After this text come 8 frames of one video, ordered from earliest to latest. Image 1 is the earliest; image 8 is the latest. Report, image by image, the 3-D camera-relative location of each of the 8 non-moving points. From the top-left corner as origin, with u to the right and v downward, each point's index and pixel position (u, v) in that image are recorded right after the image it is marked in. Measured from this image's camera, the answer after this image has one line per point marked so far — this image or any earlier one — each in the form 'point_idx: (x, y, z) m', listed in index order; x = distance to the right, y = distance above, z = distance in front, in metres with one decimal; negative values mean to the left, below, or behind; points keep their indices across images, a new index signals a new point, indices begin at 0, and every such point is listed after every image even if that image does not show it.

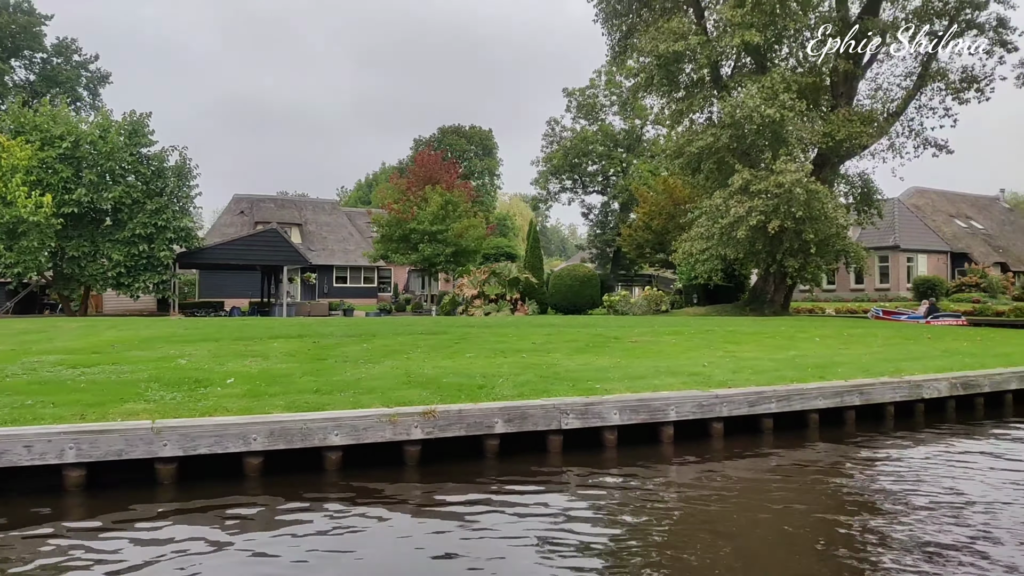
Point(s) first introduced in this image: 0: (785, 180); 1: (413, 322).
0: (+7.0, +2.8, +19.9) m
1: (-1.5, -0.5, +11.4) m
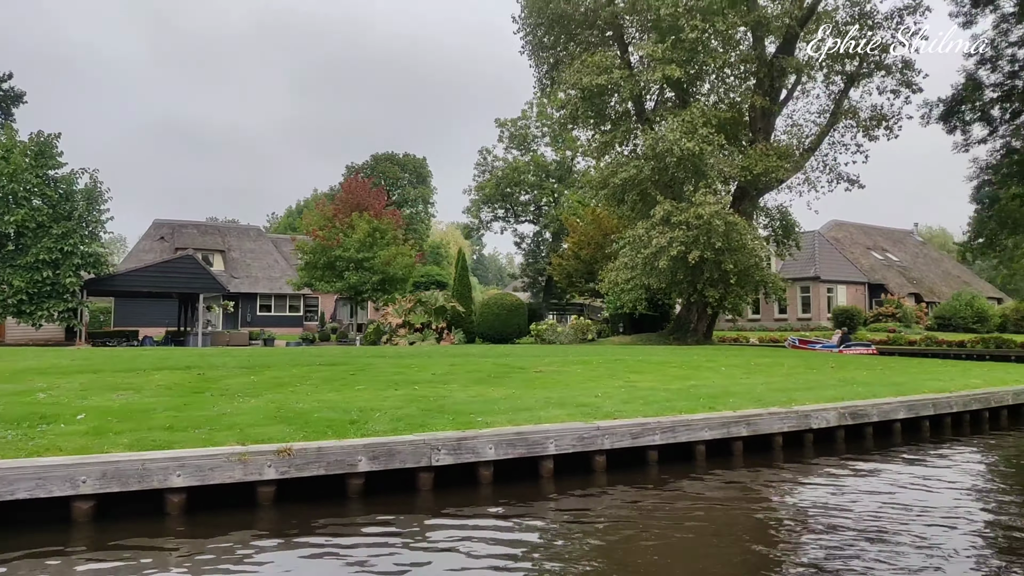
0: (+5.0, +2.0, +20.3) m
1: (-2.8, -0.9, +11.0) m
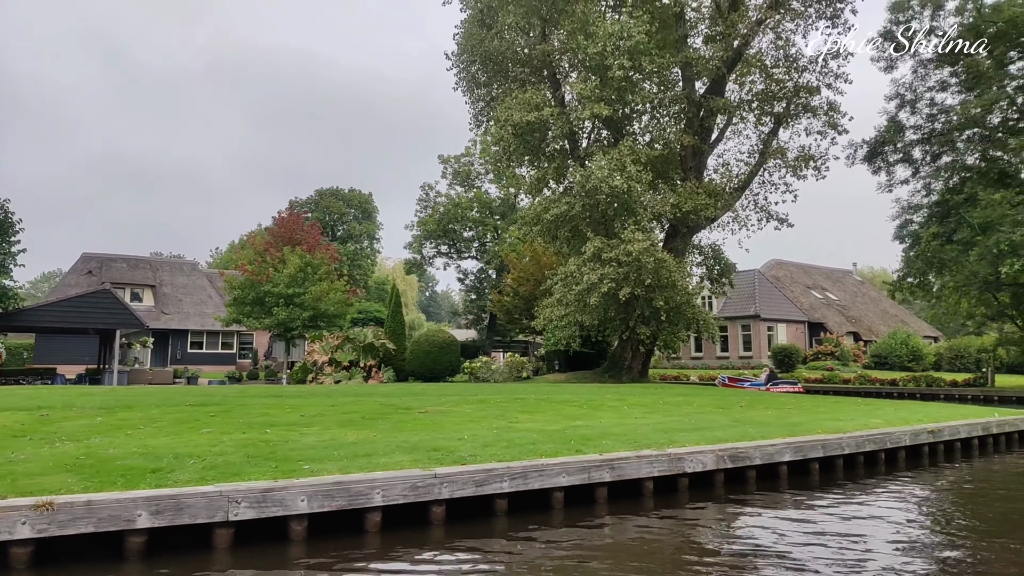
0: (+3.1, +1.0, +20.1) m
1: (-4.2, -1.4, +10.3) m
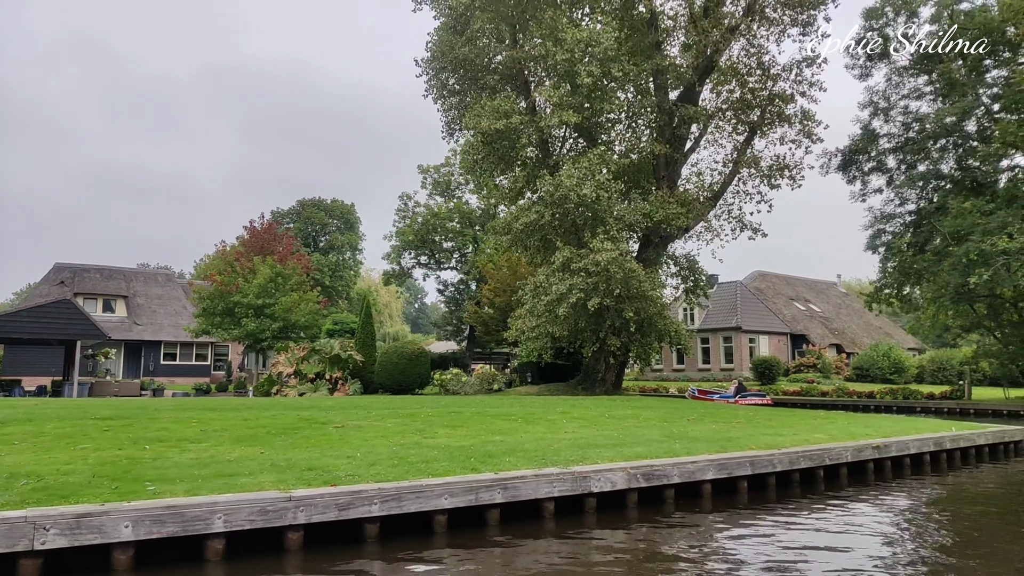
0: (+2.3, +0.7, +19.7) m
1: (-5.1, -1.5, +9.8) m
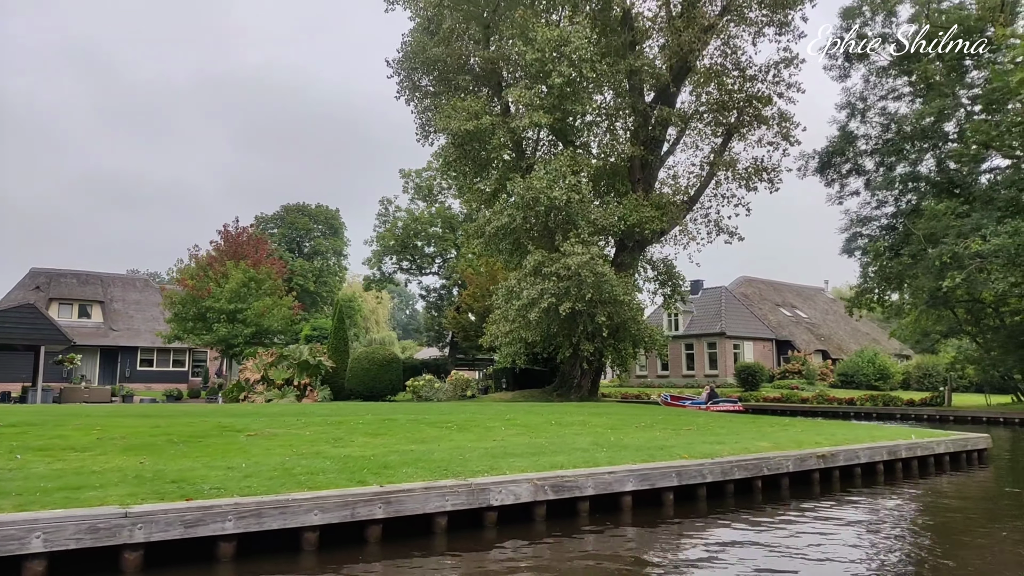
0: (+1.5, +0.6, +19.3) m
1: (-5.8, -1.5, +9.4) m
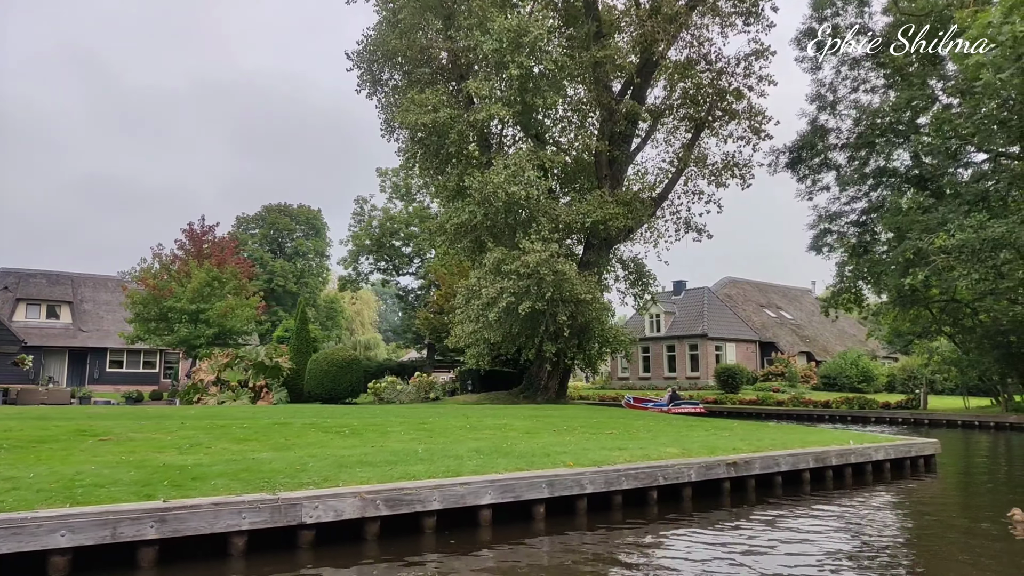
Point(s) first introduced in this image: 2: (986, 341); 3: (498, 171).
0: (+0.4, +0.7, +18.7) m
1: (-6.9, -1.4, +8.7) m
2: (+11.9, -1.3, +19.4) m
3: (-0.3, +3.0, +19.6) m
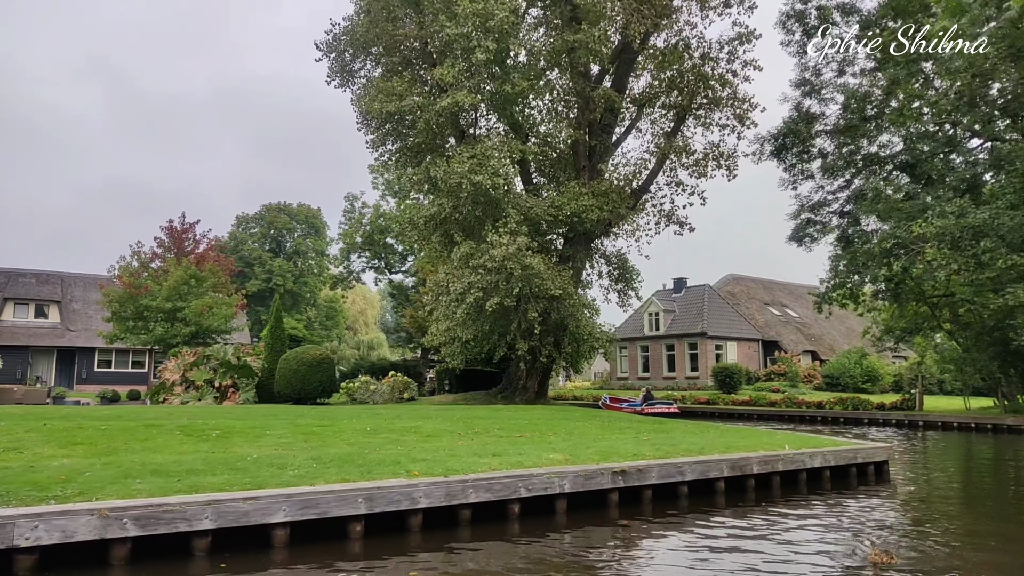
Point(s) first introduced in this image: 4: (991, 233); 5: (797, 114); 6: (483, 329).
0: (-0.4, +0.8, +17.9) m
1: (-8.0, -1.4, +8.1) m
2: (+11.1, -1.2, +18.2) m
3: (-1.1, +3.1, +18.8) m
4: (+7.9, +0.9, +12.8) m
5: (+7.2, +4.4, +19.6) m
6: (-0.7, -1.0, +19.8) m
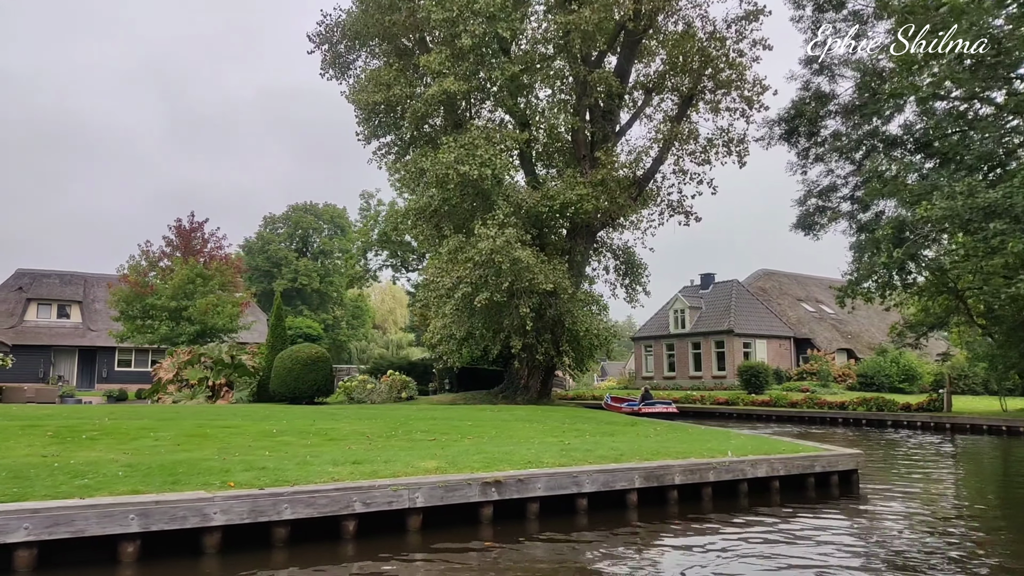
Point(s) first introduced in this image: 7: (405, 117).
0: (-0.7, +0.9, +17.1) m
1: (-8.8, -1.3, +7.8) m
2: (+10.8, -1.0, +16.7) m
3: (-1.3, +3.2, +18.1) m
4: (+7.3, +1.1, +11.4) m
5: (+7.0, +4.6, +18.3) m
6: (-0.9, -0.9, +19.0) m
7: (-2.7, +4.4, +19.8) m
